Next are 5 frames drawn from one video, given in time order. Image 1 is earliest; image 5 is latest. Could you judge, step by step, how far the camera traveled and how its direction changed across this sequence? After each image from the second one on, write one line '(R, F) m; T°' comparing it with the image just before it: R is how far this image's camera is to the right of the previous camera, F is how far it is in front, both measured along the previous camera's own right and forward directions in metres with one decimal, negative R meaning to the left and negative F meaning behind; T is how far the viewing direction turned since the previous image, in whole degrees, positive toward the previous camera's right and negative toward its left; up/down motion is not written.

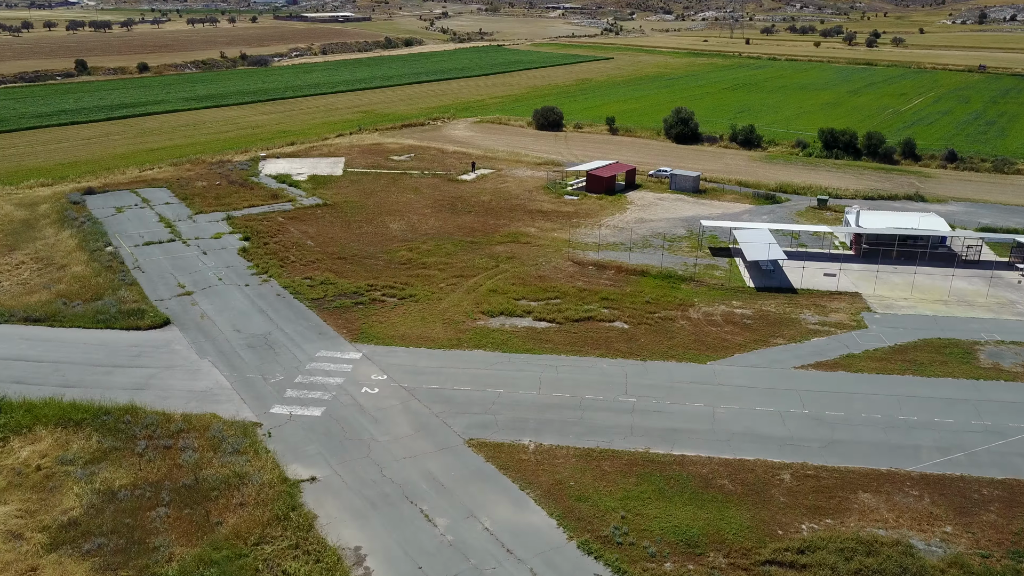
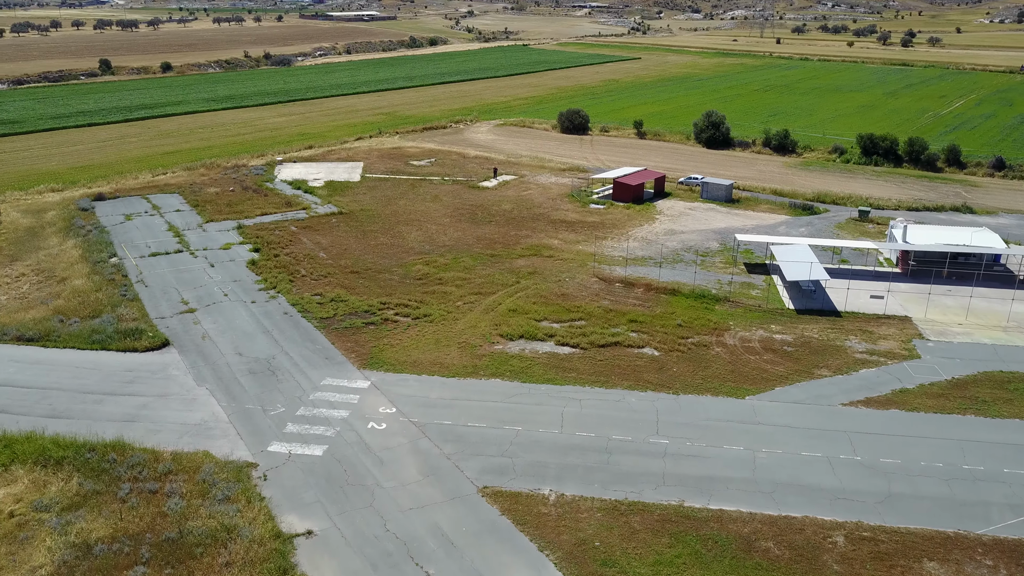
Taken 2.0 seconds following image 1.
(+0.1, +2.1) m; -2°
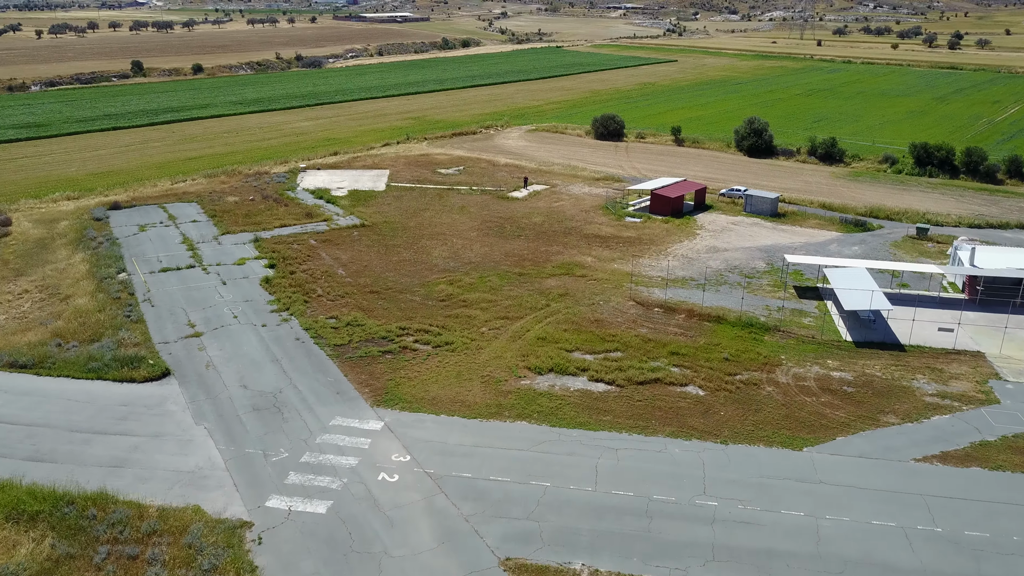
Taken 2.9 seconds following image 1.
(0.0, +2.4) m; -2°
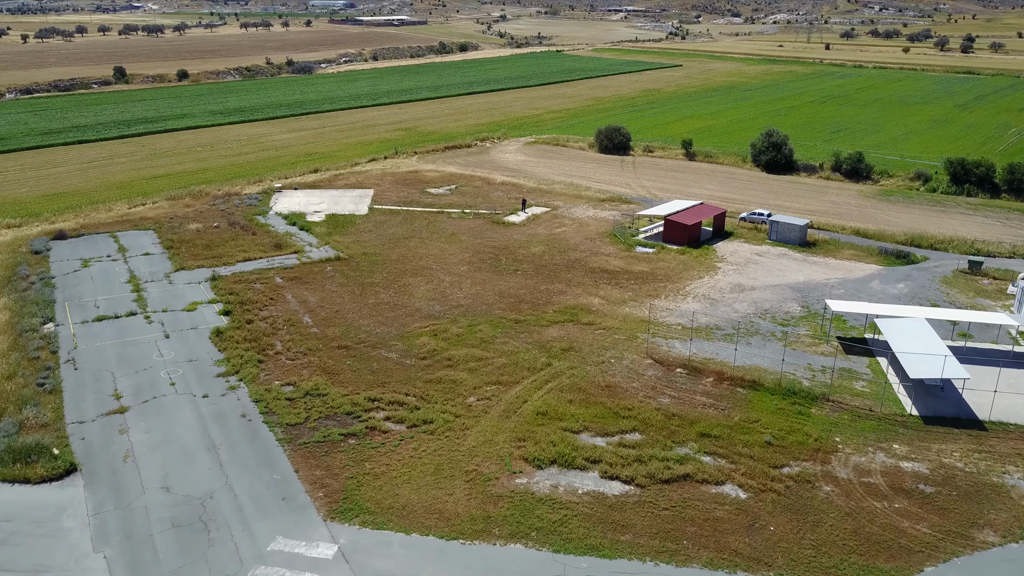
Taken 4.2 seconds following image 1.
(+0.2, +5.0) m; 0°
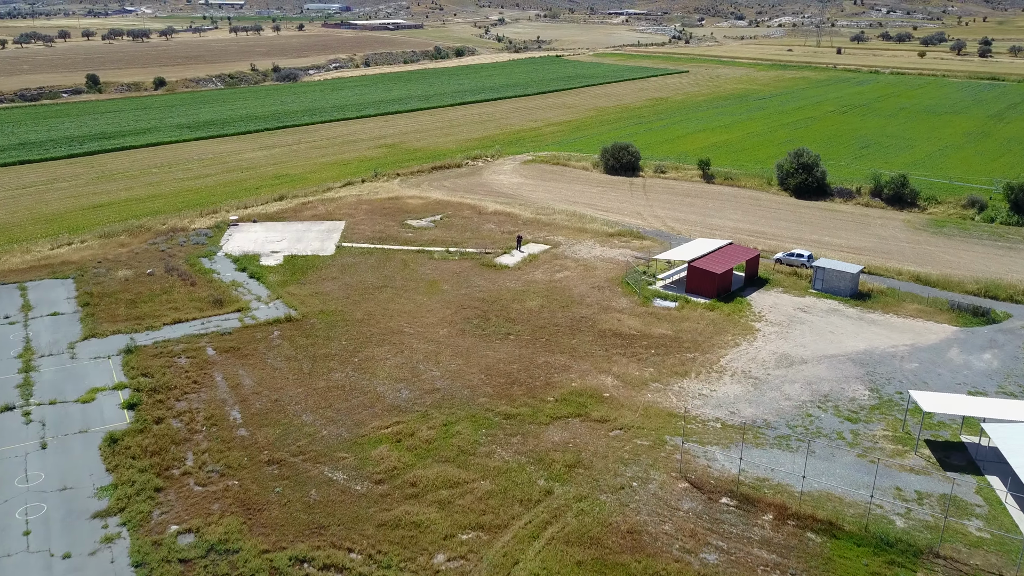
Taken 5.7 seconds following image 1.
(+0.3, +6.8) m; 0°
